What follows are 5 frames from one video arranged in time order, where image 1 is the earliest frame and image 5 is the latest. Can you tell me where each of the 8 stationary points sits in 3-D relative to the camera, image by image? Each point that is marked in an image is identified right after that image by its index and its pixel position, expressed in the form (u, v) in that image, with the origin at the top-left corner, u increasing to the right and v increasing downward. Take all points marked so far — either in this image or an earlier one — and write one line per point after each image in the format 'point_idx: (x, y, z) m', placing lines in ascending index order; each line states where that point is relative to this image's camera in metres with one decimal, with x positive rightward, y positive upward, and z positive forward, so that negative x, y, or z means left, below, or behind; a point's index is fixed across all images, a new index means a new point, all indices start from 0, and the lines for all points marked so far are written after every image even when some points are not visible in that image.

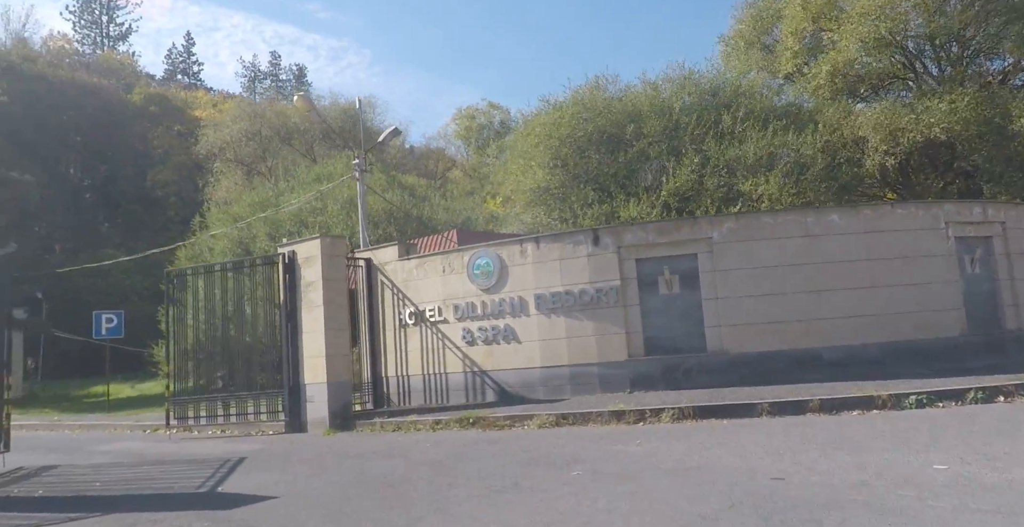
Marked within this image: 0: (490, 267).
0: (-0.4, -0.1, +14.3) m
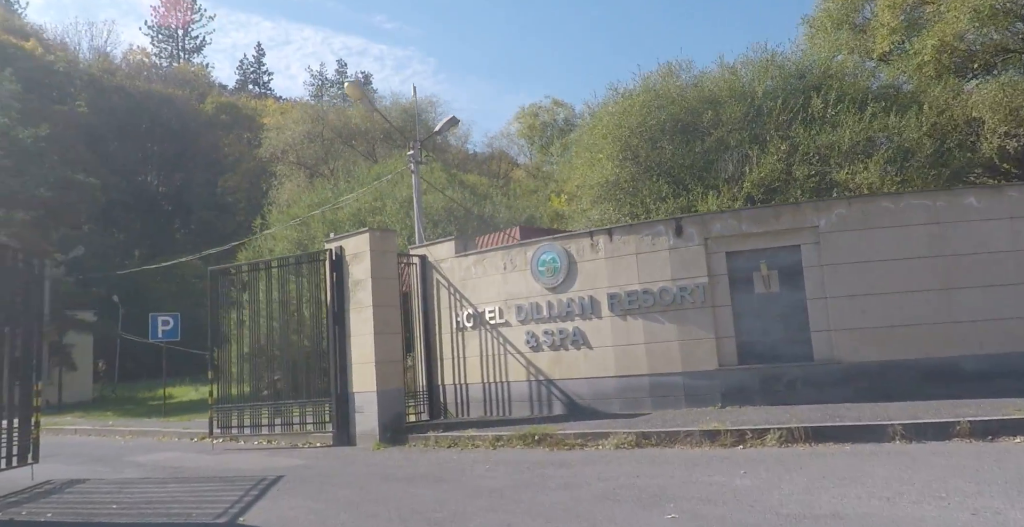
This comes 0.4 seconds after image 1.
0: (+0.8, 0.0, +12.8) m
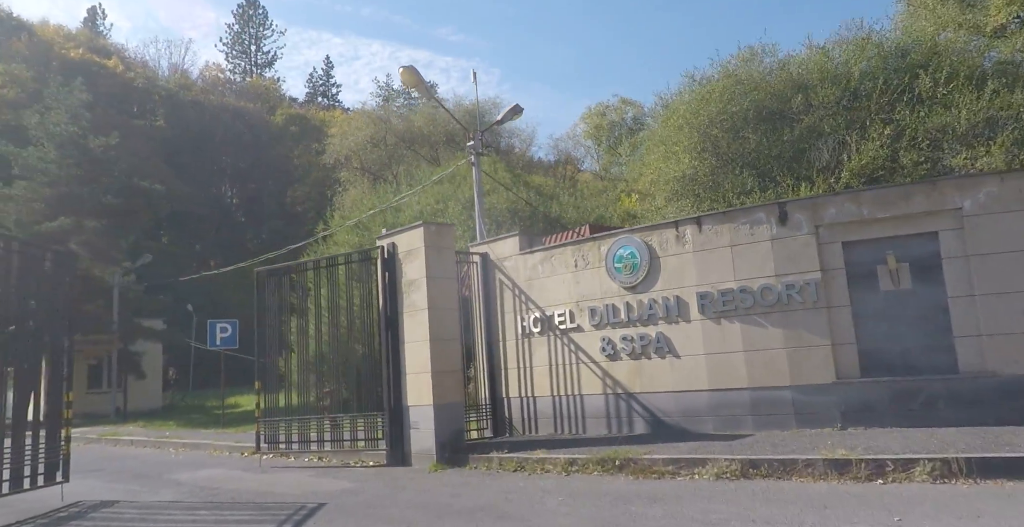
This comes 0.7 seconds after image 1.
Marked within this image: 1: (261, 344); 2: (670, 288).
0: (+1.8, +0.1, +11.3) m
1: (-4.4, -1.4, +13.6) m
2: (+2.3, -0.3, +11.2) m
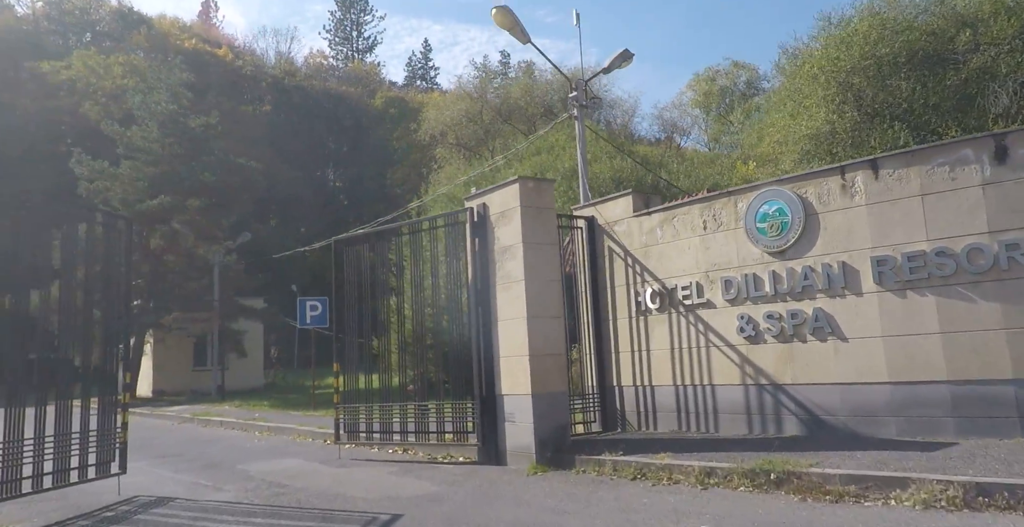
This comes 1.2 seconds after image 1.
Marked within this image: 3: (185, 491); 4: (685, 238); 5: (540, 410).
0: (+3.2, +0.5, +9.1) m
1: (-2.7, -0.9, +12.2) m
2: (+3.7, +0.1, +8.9) m
3: (-4.0, -2.8, +9.5) m
4: (+2.2, +0.3, +10.1) m
5: (+0.3, -1.7, +9.2) m
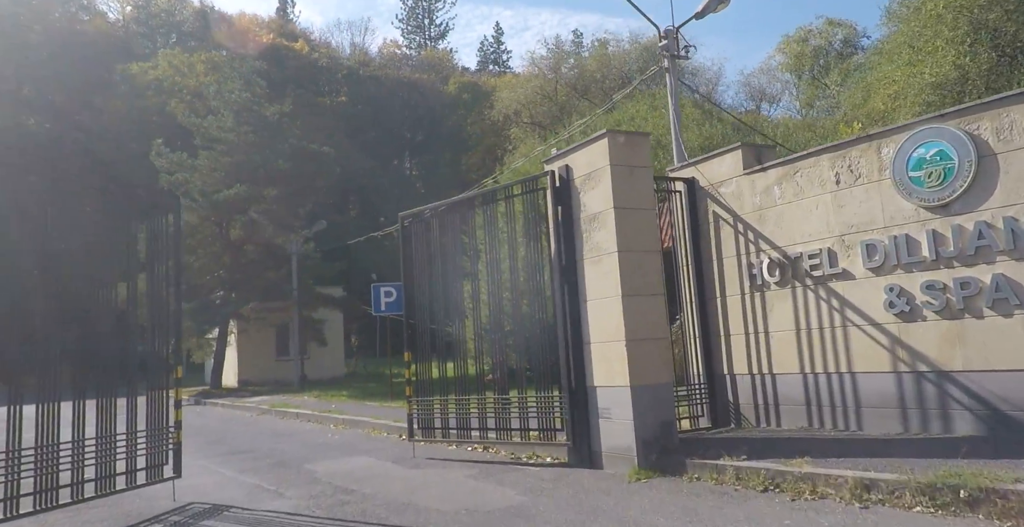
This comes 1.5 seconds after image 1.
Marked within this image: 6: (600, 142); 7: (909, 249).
0: (+4.1, +0.9, +7.4) m
1: (-1.4, -0.6, +11.1) m
2: (+4.6, +0.5, +7.2) m
3: (-3.0, -2.6, +8.6) m
4: (+3.2, +0.7, +8.4) m
5: (+1.3, -1.4, +7.8) m
6: (+1.0, +1.3, +8.3) m
7: (+3.8, +0.1, +7.7) m
